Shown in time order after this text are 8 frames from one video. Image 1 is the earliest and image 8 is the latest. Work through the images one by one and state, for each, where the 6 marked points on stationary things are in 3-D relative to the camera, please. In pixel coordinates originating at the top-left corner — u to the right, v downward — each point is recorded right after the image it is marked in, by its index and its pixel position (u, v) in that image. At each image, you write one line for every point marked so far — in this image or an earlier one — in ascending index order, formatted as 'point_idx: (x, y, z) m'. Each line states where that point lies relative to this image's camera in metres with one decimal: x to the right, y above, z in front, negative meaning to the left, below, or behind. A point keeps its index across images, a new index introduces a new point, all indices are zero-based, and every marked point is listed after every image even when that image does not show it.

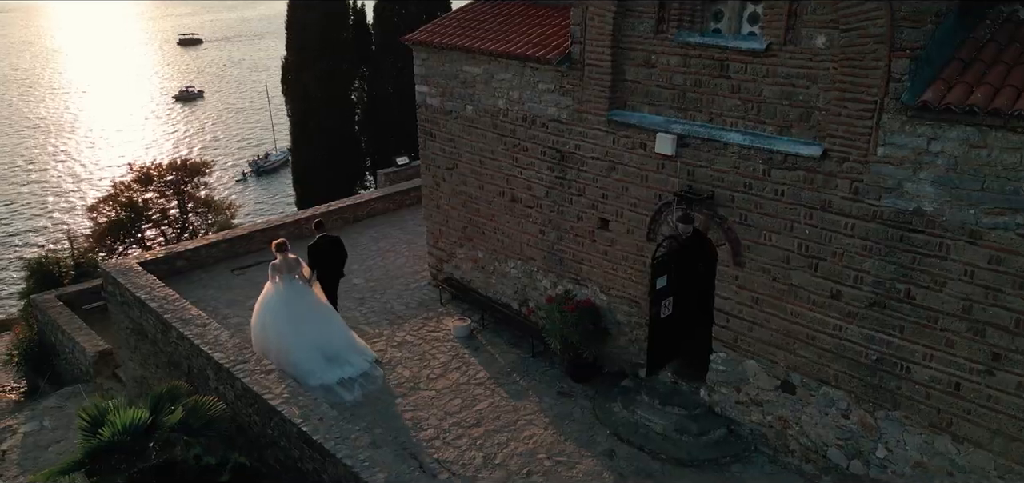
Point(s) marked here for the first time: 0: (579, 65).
0: (+0.8, +2.0, +8.1) m
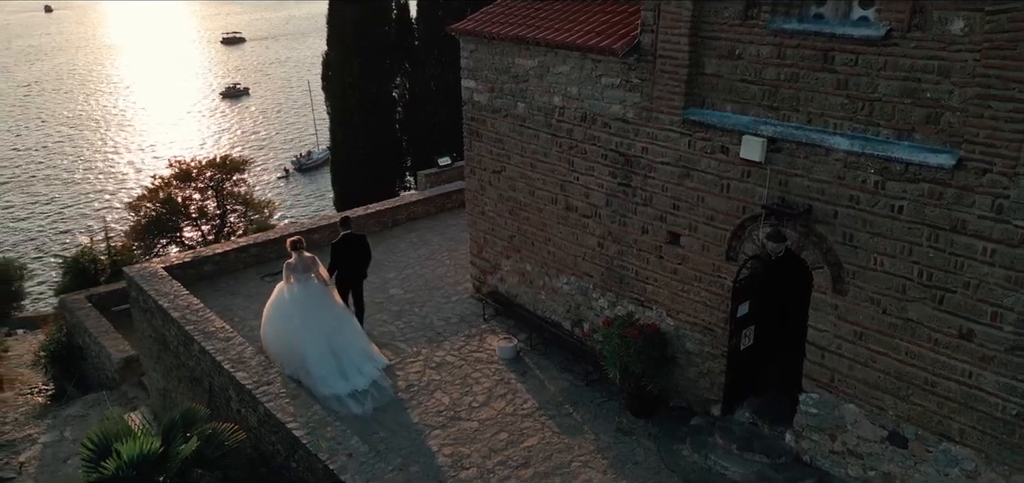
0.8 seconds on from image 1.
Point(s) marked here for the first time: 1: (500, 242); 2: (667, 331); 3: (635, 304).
0: (+1.4, +1.8, +7.1) m
1: (-0.2, 0.0, +9.5) m
2: (+1.7, -1.0, +7.7) m
3: (+1.4, -0.7, +8.0) m
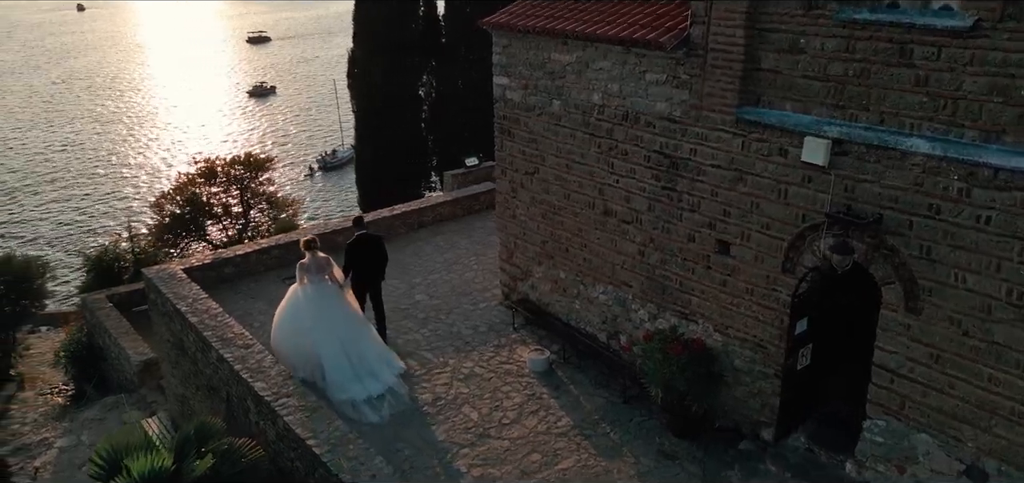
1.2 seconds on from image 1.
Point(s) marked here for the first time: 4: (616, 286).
0: (+1.7, +1.8, +6.5) m
1: (+0.2, -0.1, +9.1) m
2: (+2.0, -1.1, +7.1) m
3: (+1.7, -0.8, +7.4) m
4: (+1.2, -0.5, +8.0) m
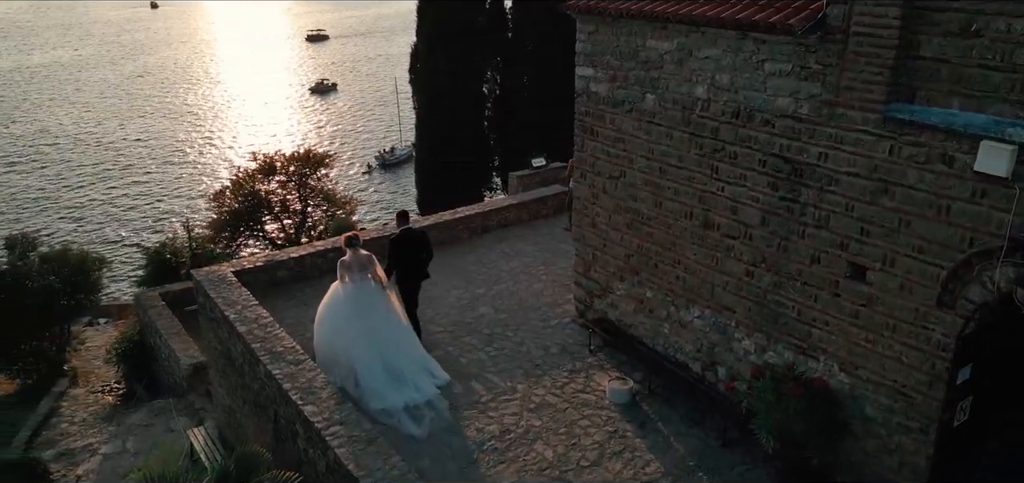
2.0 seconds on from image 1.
0: (+2.5, +1.6, +5.4) m
1: (+1.1, -0.2, +8.0) m
2: (+2.8, -1.2, +6.0) m
3: (+2.5, -1.0, +6.3) m
4: (+2.0, -0.7, +6.9) m
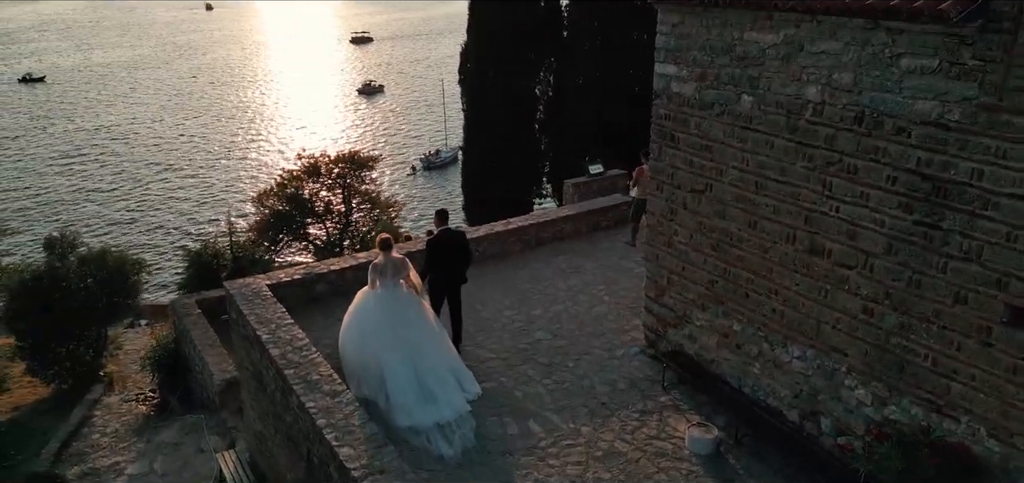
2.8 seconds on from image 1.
0: (+3.0, +1.3, +4.3) m
1: (+1.8, -0.4, +7.0) m
2: (+3.2, -1.5, +4.9) m
3: (+3.0, -1.2, +5.2) m
4: (+2.5, -0.9, +5.9) m
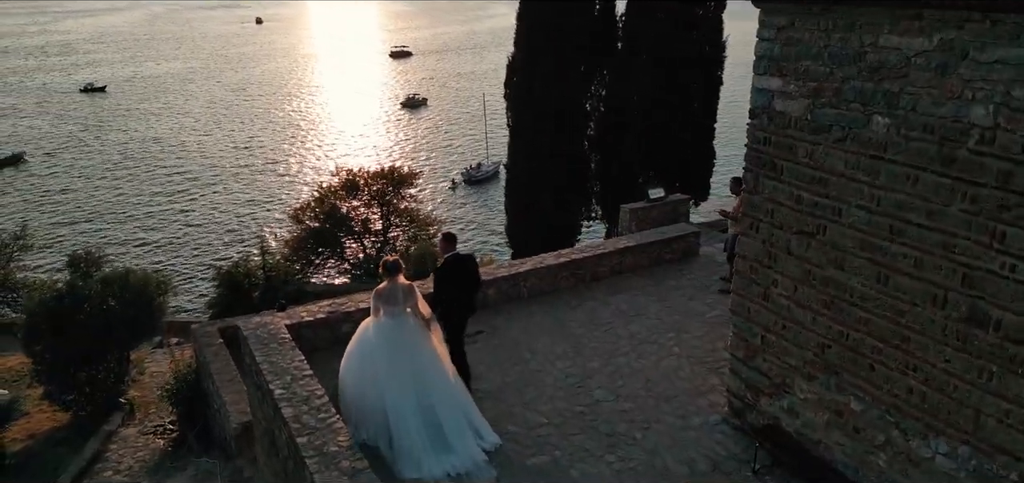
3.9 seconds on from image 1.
0: (+3.4, +0.9, +3.0) m
1: (+2.3, -0.9, +5.7) m
2: (+3.6, -1.9, +3.5) m
3: (+3.4, -1.6, +3.8) m
4: (+3.0, -1.3, +4.5) m
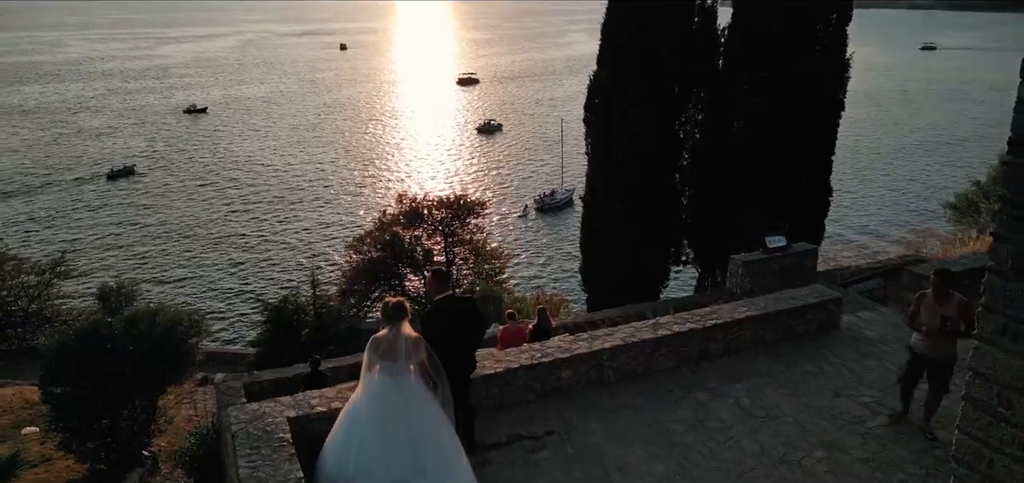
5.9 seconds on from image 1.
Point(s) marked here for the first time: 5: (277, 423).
0: (+3.6, +0.4, +0.6) m
1: (+2.7, -1.4, +3.3) m
2: (+3.8, -2.4, +0.9) m
3: (+3.6, -2.2, +1.3) m
4: (+3.3, -1.9, +2.1) m
5: (-1.8, -1.4, +5.5) m
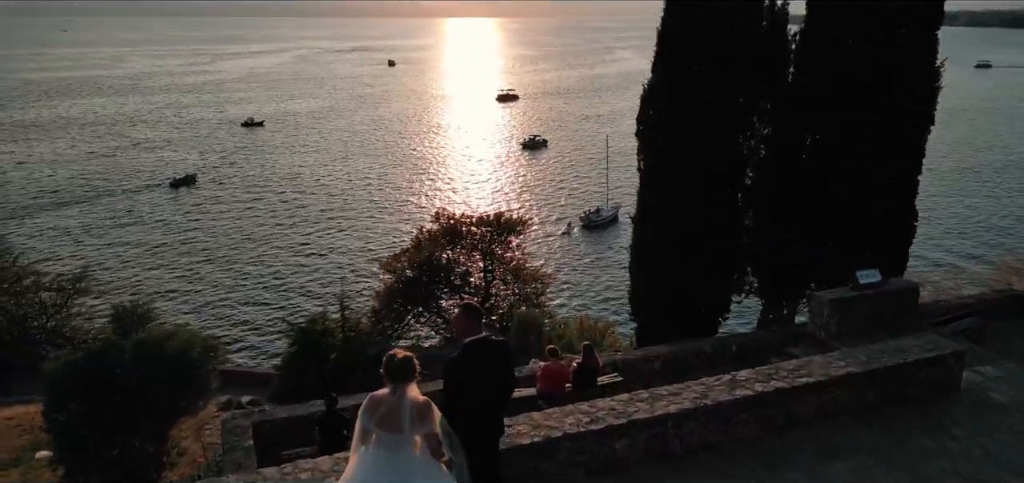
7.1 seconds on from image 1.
0: (+3.6, +0.2, -0.9) m
1: (+2.8, -1.7, +1.9) m
2: (+3.7, -2.6, -0.6) m
3: (+3.6, -2.4, -0.2) m
4: (+3.3, -2.1, +0.6) m
5: (-1.6, -1.6, +4.4) m
